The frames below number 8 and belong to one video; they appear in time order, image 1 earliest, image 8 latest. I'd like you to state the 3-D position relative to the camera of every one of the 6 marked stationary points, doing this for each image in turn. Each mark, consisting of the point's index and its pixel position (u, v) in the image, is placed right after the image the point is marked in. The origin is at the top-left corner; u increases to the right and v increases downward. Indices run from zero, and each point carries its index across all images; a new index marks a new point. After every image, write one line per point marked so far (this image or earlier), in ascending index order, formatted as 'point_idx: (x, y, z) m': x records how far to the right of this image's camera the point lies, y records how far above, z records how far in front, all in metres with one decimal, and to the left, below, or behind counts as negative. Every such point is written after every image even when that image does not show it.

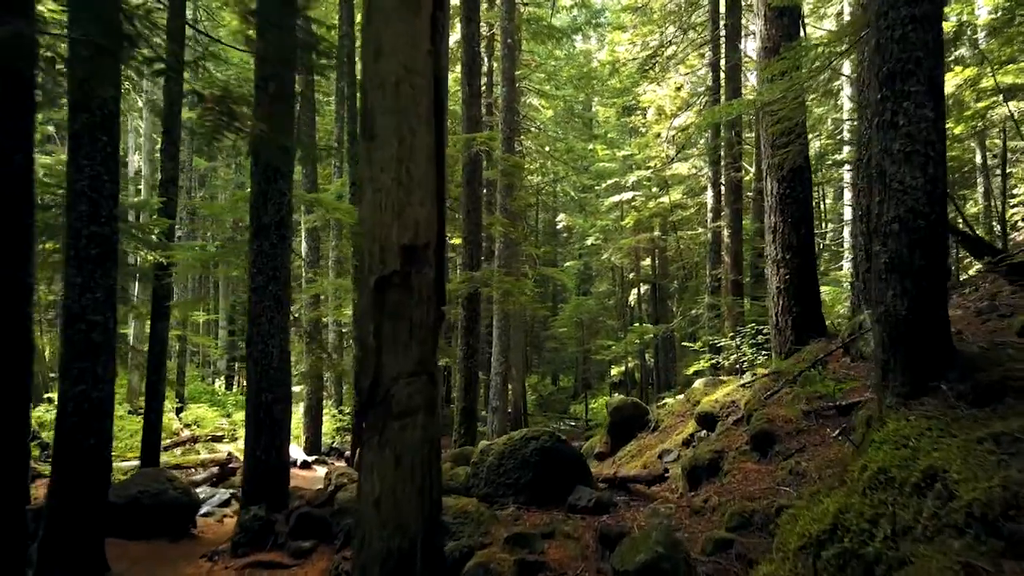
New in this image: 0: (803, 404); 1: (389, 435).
0: (+2.5, -1.0, +5.9) m
1: (-0.6, -0.7, +3.1) m
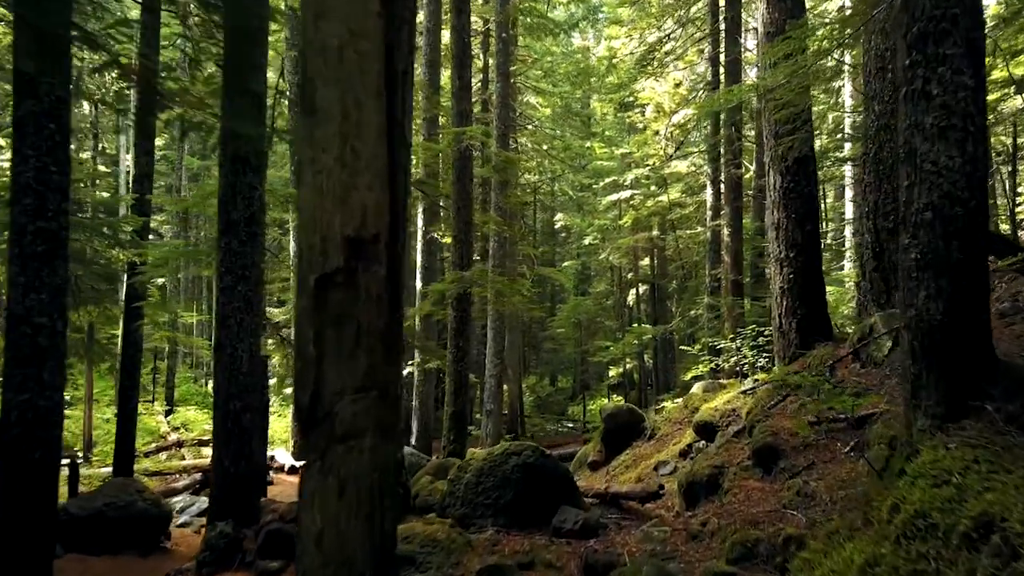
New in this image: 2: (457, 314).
0: (+2.4, -1.0, +5.5) m
1: (-0.7, -0.7, +2.6) m
2: (-0.9, -0.4, +11.5) m
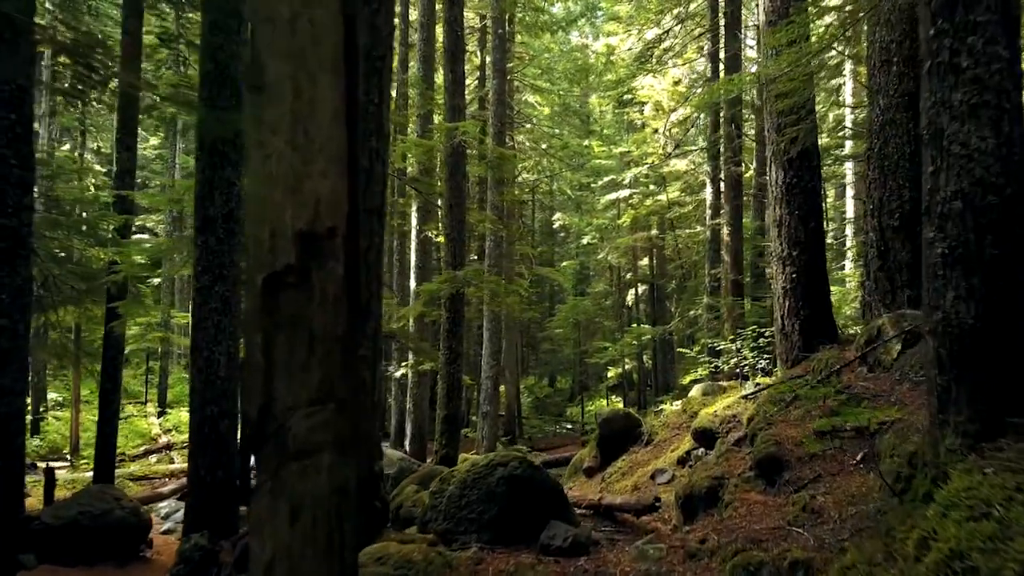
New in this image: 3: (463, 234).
0: (+2.3, -1.0, +5.2) m
1: (-0.8, -0.7, +2.4) m
2: (-1.0, -0.4, +11.2) m
3: (-0.8, +0.9, +11.6) m
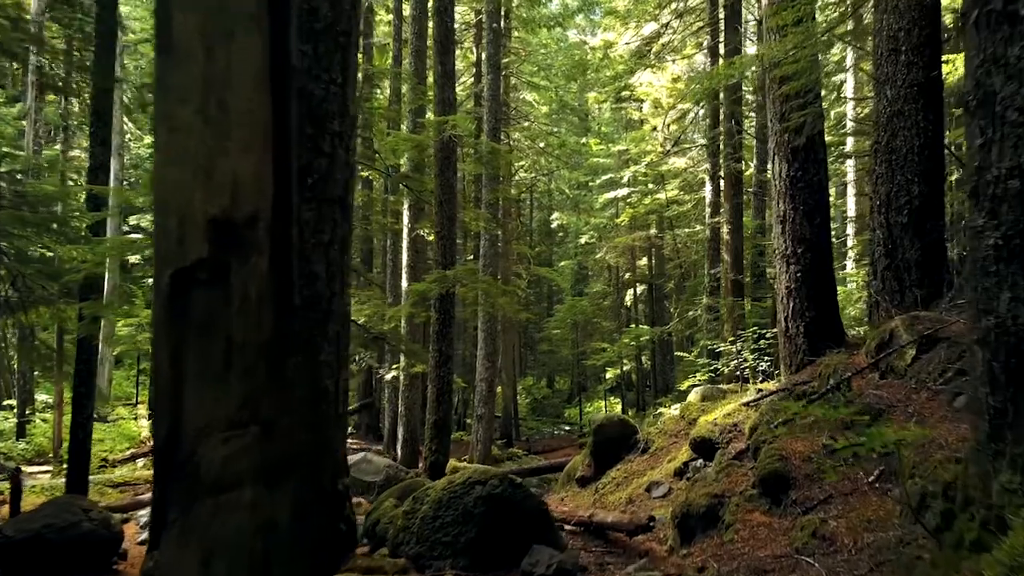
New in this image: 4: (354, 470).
0: (+2.2, -1.0, +4.8) m
1: (-0.9, -0.7, +2.0) m
2: (-1.2, -0.4, +10.8) m
3: (-1.0, +0.9, +11.2) m
4: (-2.3, -2.6, +9.8) m
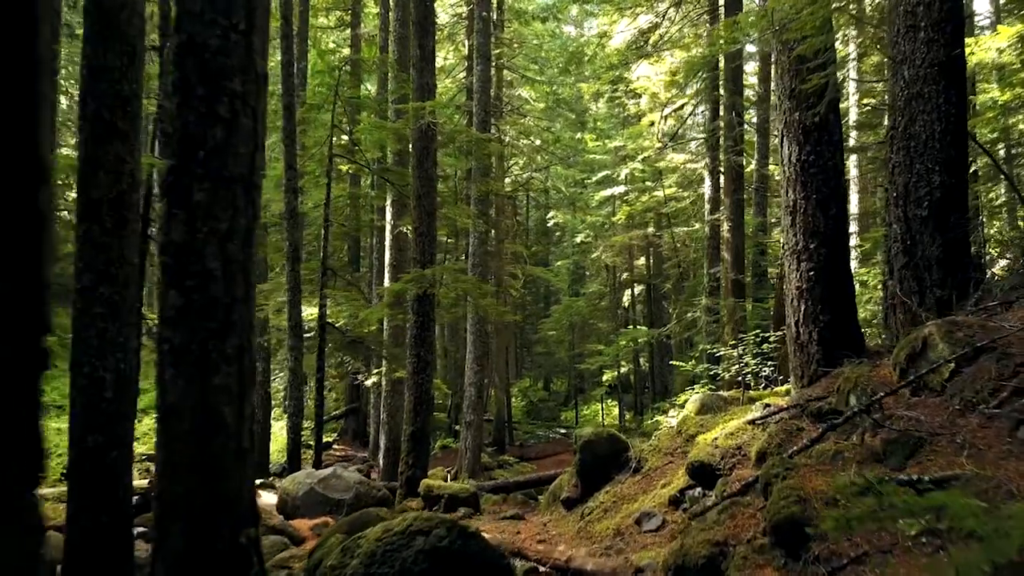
0: (+2.0, -1.0, +4.0) m
1: (-1.1, -0.7, +1.2) m
2: (-1.4, -0.4, +10.1) m
3: (-1.2, +0.9, +10.4) m
4: (-2.5, -2.6, +9.0) m
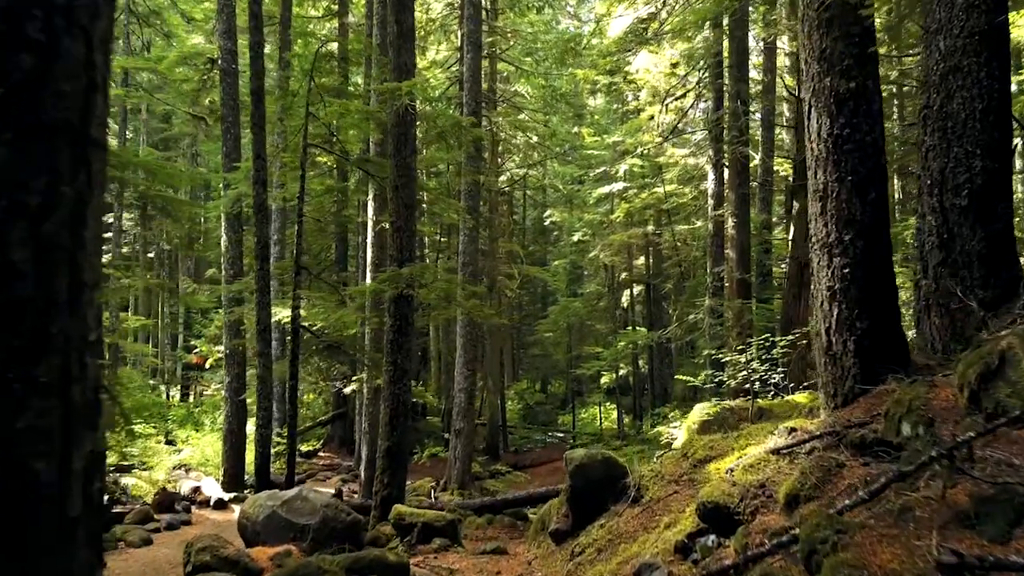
0: (+1.8, -1.0, +3.1) m
1: (-1.3, -0.7, +0.3) m
2: (-1.6, -0.4, +9.1) m
3: (-1.4, +0.9, +9.5) m
4: (-2.7, -2.6, +8.0) m
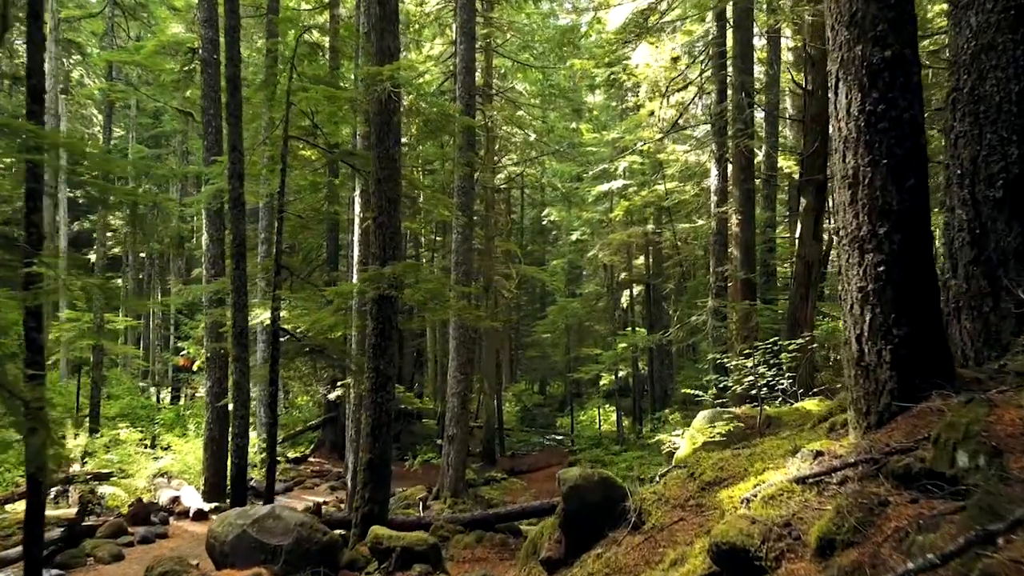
0: (+1.7, -1.1, +2.5) m
1: (-1.4, -0.7, -0.4) m
2: (-1.7, -0.5, +8.5) m
3: (-1.5, +0.9, +8.9) m
4: (-2.8, -2.6, +7.4) m
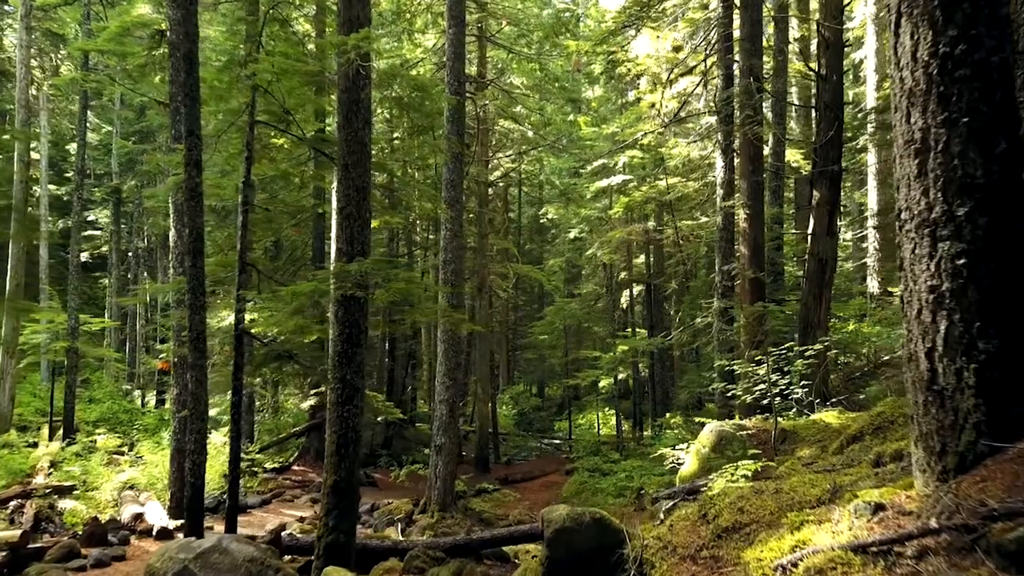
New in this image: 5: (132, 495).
0: (+1.5, -1.1, +1.5) m
1: (-1.6, -0.7, -1.3) m
2: (-1.9, -0.5, +7.5) m
3: (-1.7, +0.9, +7.9) m
4: (-3.0, -2.6, +6.5) m
5: (-7.5, -4.1, +13.4) m
